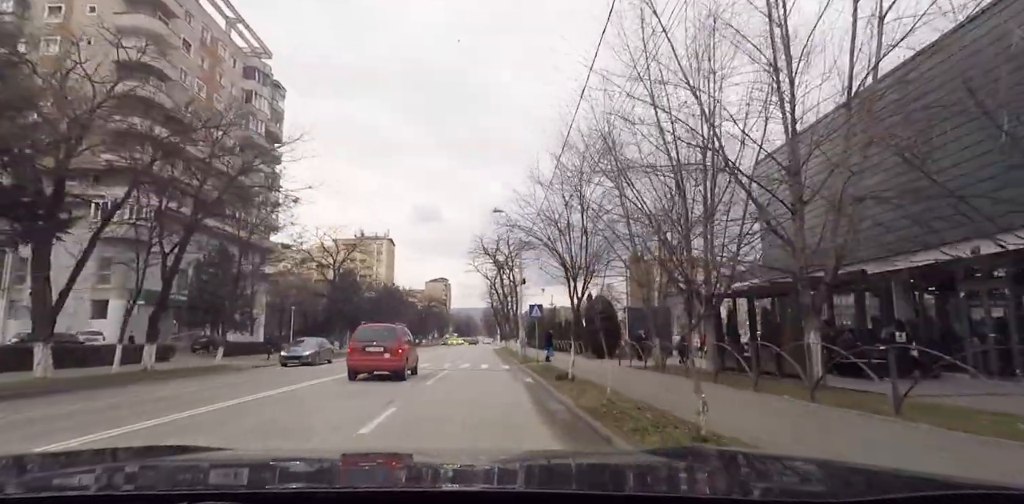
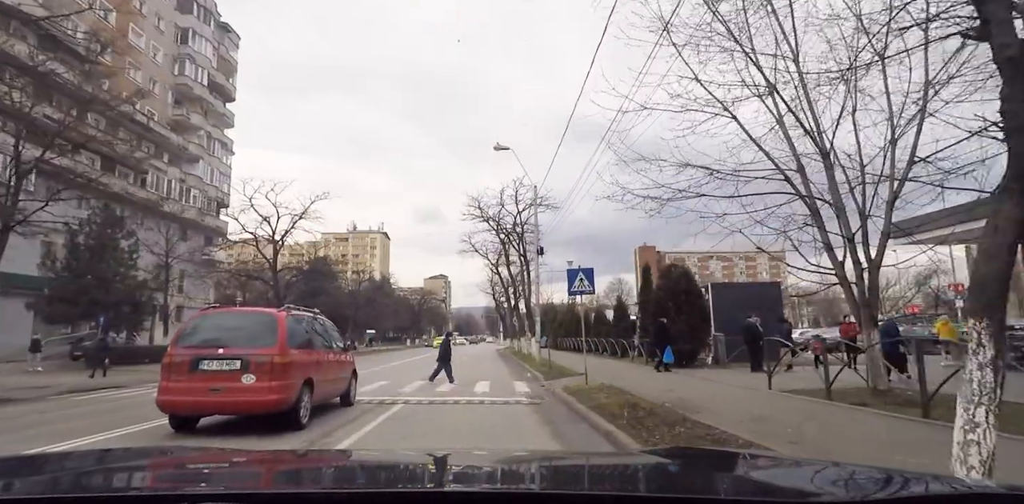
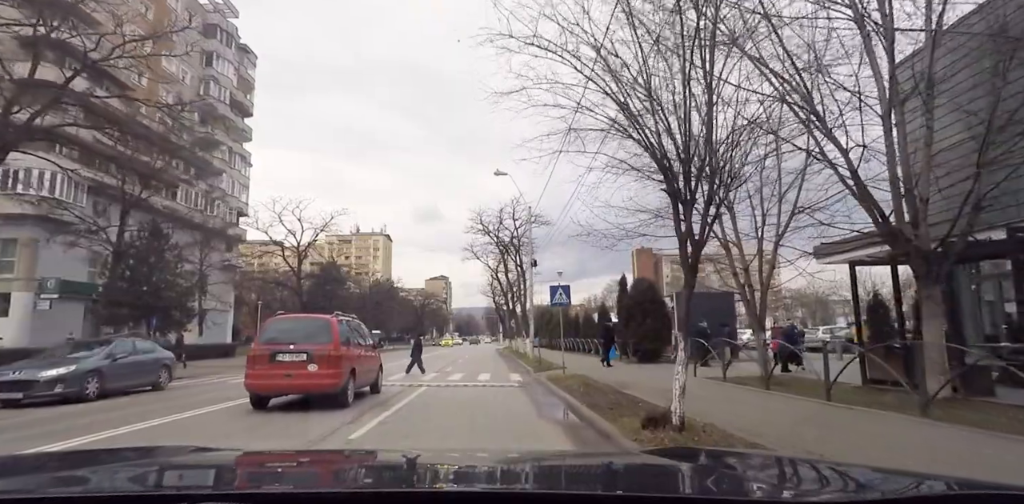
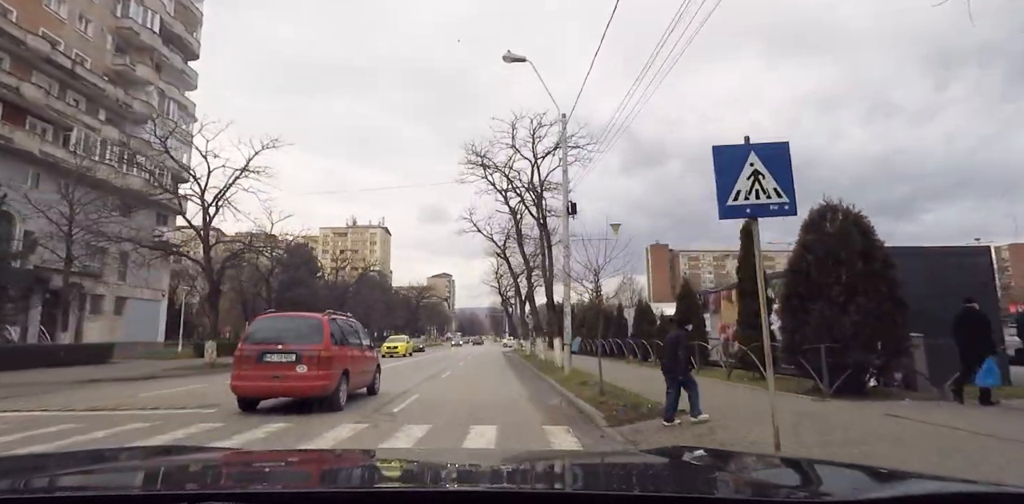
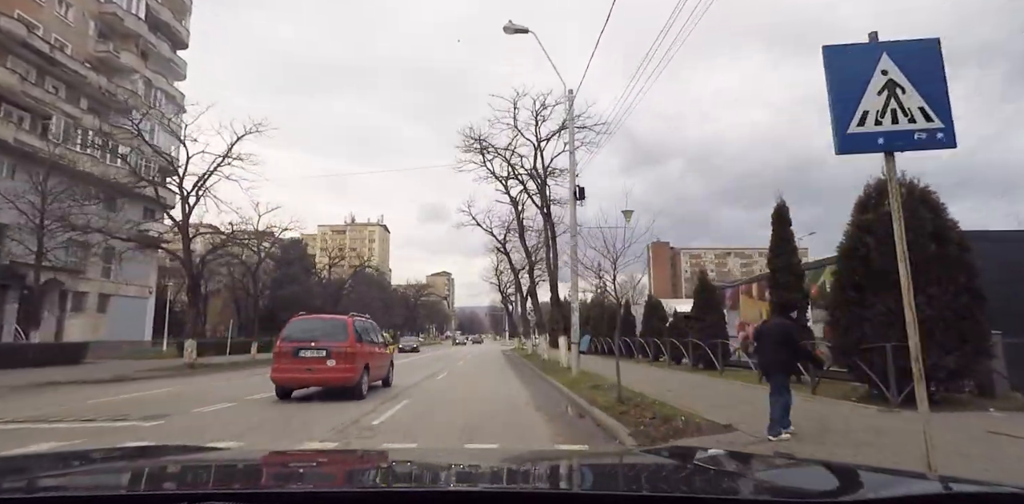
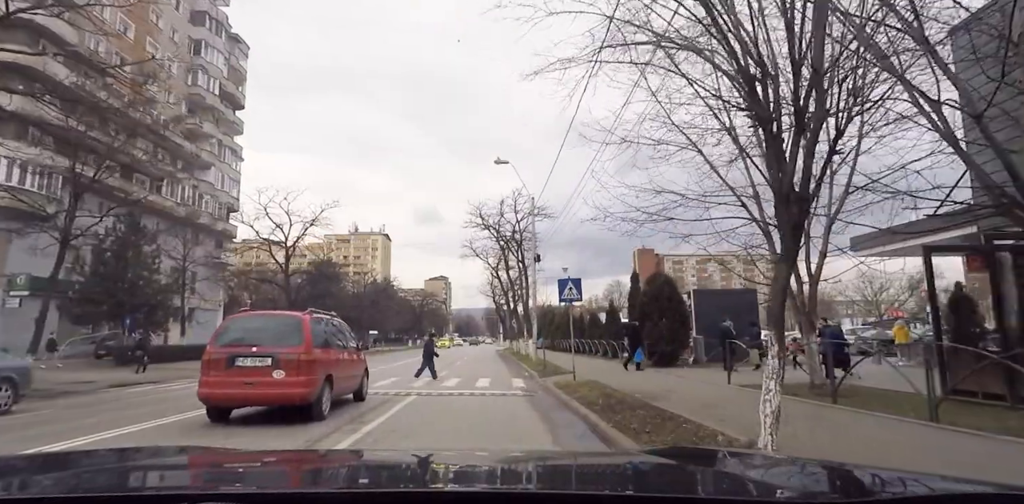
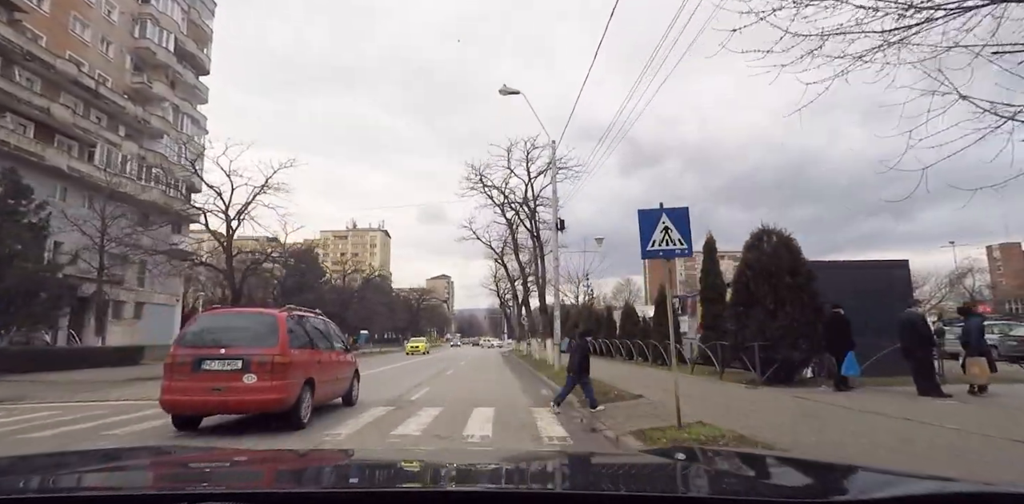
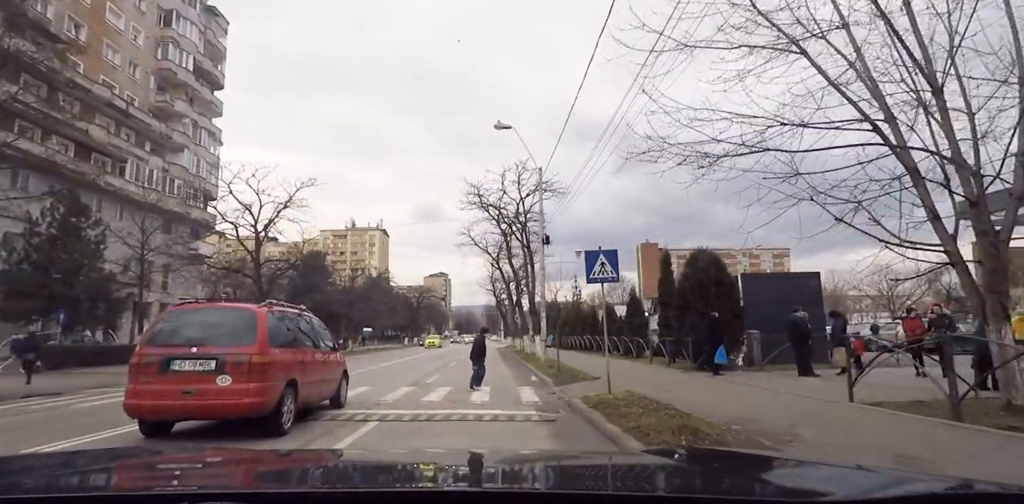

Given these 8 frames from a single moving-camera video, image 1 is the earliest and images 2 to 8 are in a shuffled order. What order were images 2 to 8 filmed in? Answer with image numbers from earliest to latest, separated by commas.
3, 6, 2, 8, 7, 4, 5
